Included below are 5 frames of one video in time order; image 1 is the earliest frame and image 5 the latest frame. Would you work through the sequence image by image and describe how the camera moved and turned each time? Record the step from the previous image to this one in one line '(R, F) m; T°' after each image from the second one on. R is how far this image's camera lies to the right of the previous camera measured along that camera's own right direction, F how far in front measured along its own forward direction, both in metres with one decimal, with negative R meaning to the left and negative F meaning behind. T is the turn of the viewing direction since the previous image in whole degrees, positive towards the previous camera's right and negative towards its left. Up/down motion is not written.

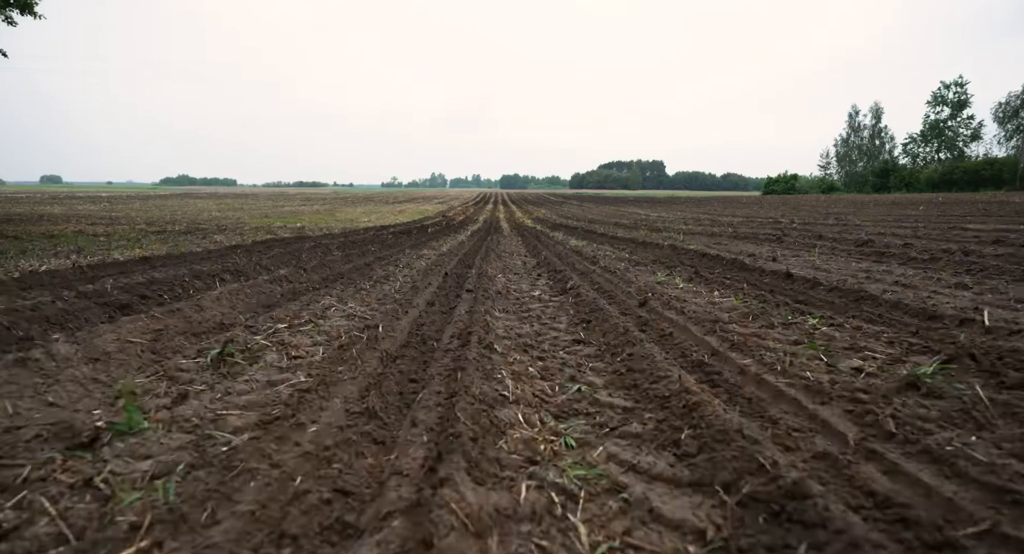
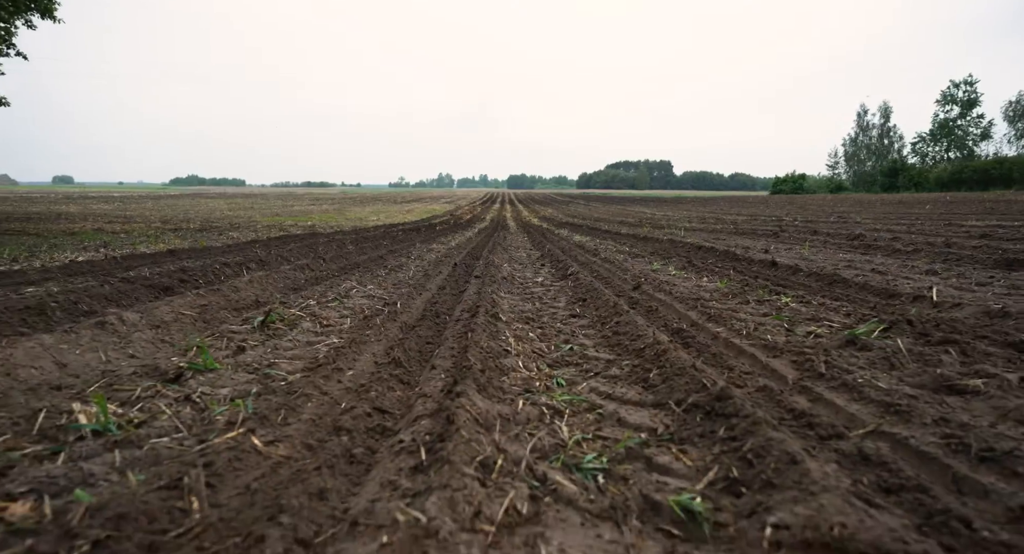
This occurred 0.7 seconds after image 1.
(0.0, -0.8) m; -1°
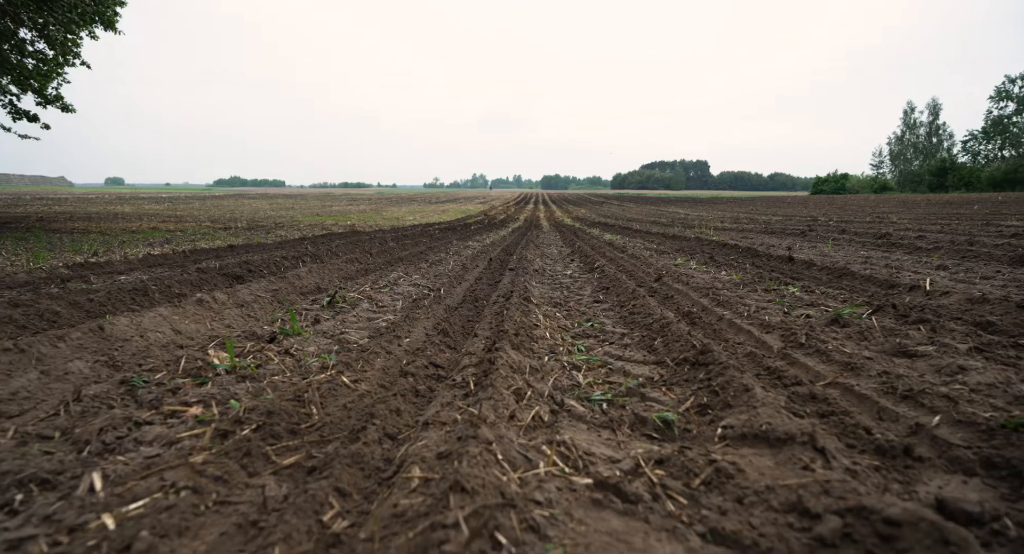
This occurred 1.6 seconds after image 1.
(0.0, -0.9) m; -3°
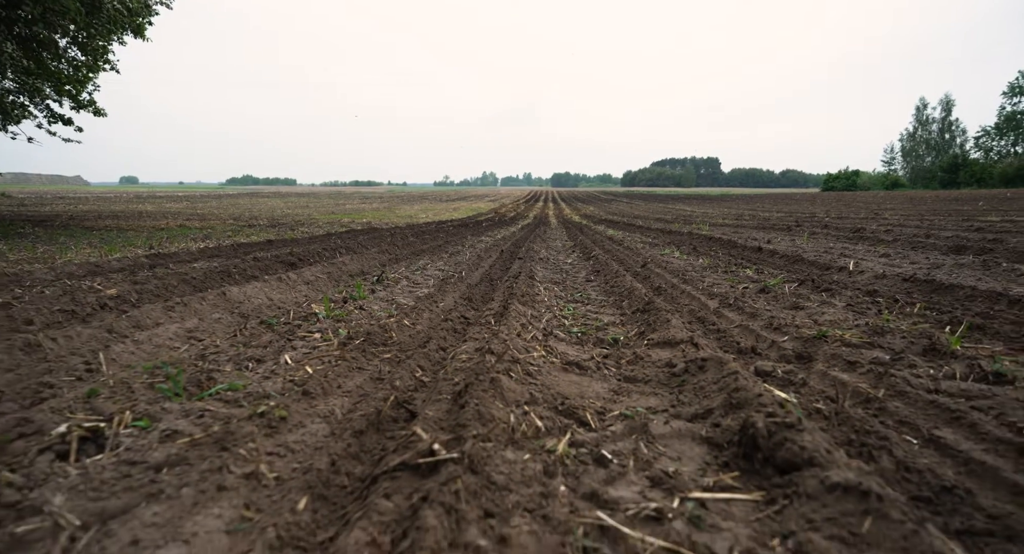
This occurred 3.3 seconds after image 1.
(0.0, -1.8) m; -1°
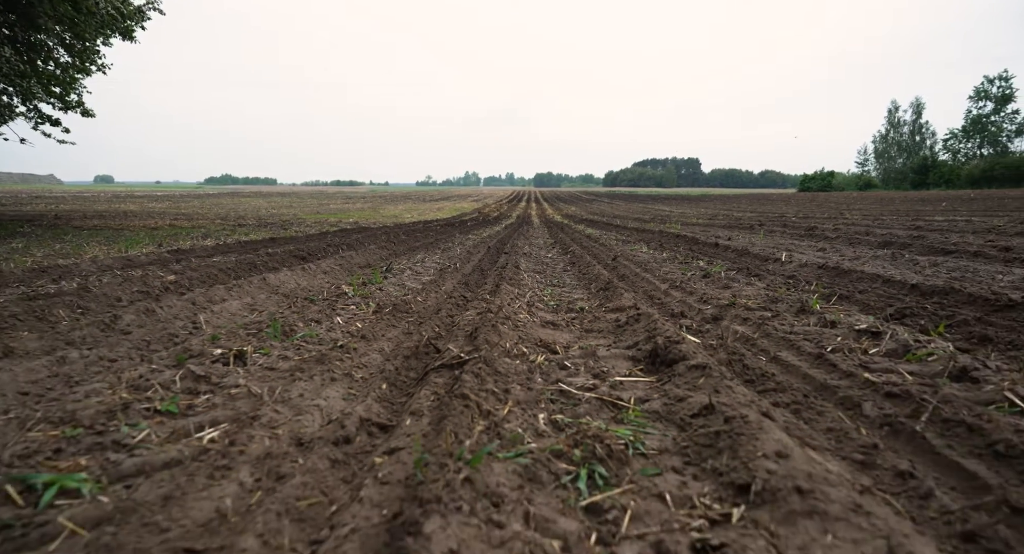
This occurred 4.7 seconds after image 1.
(-0.1, -1.5) m; +2°
